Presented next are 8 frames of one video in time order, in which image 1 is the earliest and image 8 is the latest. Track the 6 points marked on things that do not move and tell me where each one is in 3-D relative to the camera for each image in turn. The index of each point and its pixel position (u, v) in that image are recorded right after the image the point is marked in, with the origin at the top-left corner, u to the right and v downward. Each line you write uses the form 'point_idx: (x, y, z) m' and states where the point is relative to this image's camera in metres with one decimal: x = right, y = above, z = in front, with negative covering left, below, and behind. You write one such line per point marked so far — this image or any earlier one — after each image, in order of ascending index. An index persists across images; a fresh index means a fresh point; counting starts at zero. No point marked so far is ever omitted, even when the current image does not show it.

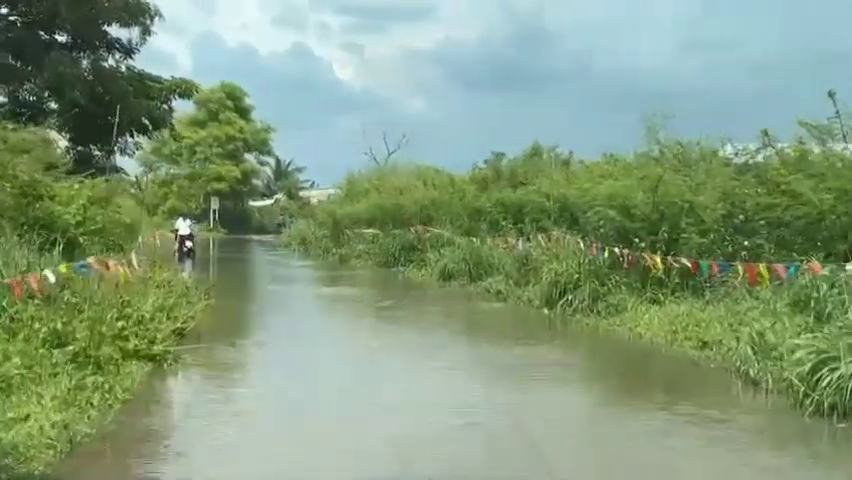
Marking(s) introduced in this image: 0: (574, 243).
0: (+2.5, -0.1, +18.3) m
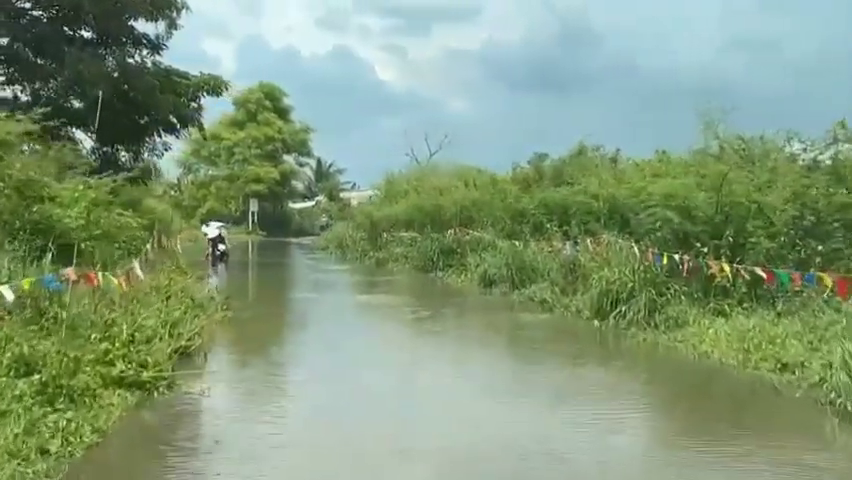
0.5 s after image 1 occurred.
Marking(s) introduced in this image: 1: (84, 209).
0: (+3.1, -0.1, +16.7) m
1: (-4.3, +0.4, +13.9) m
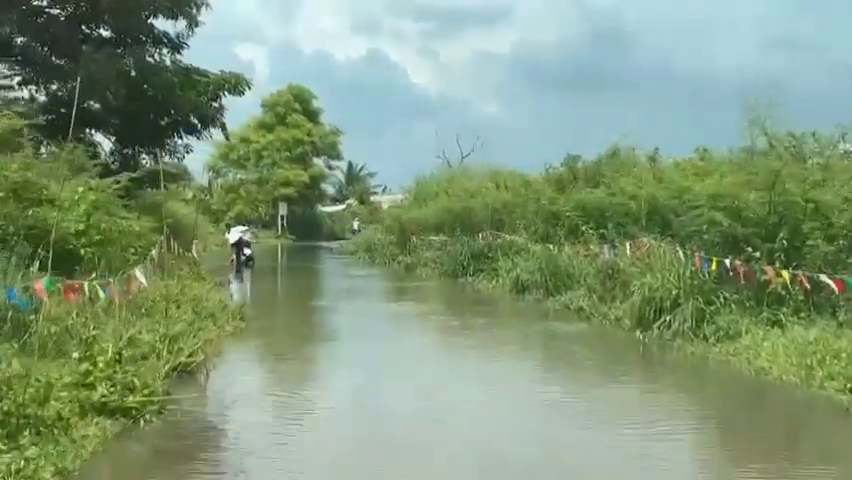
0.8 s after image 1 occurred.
0: (+3.4, -0.2, +15.5) m
1: (-4.0, +0.3, +12.9) m
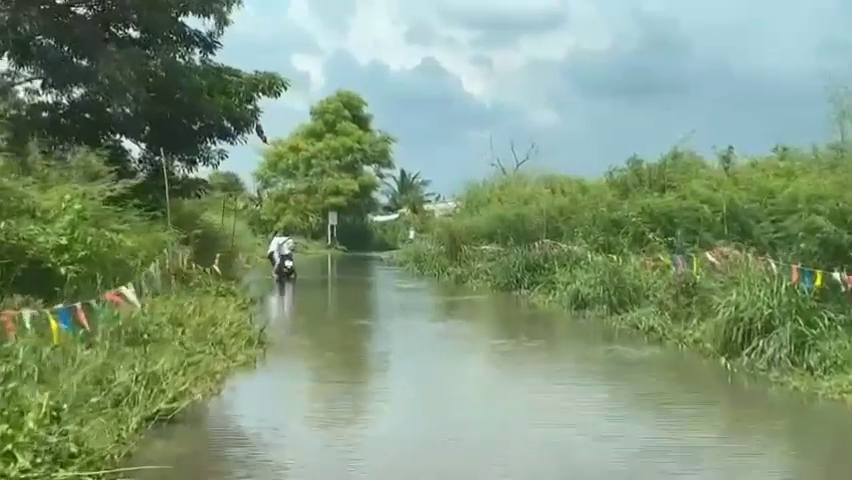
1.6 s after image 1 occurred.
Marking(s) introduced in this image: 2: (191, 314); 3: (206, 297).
0: (+4.0, -0.3, +13.2) m
1: (-3.6, +0.2, +11.1) m
2: (-3.0, -1.0, +14.2) m
3: (-3.6, -0.9, +18.0) m
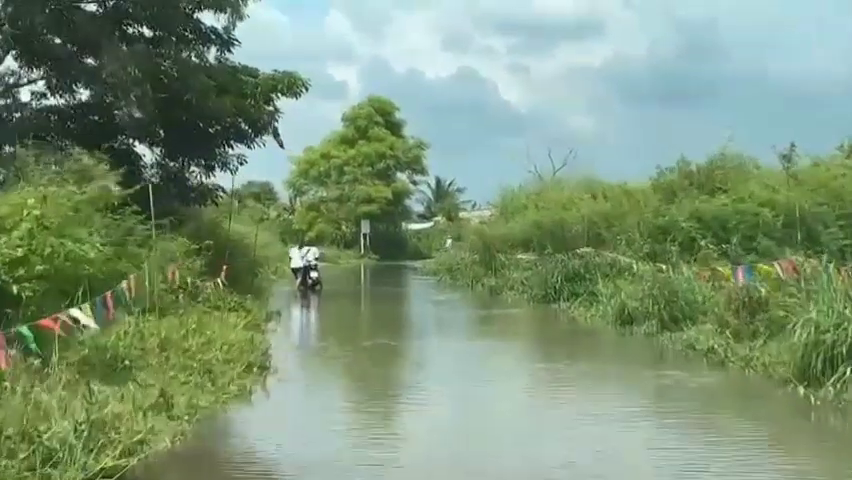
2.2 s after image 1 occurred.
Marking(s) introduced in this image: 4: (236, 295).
0: (+4.3, -0.4, +11.3) m
1: (-3.4, +0.1, +9.5) m
2: (-2.7, -1.1, +12.5) m
3: (-3.2, -1.1, +16.4) m
4: (-3.4, -1.0, +19.8) m
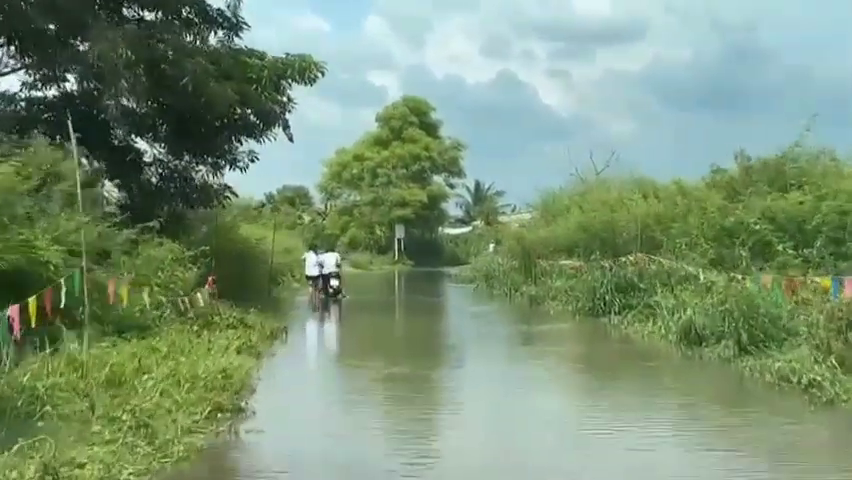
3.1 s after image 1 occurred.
0: (+4.4, -0.4, +8.5) m
1: (-3.3, 0.0, +6.8) m
2: (-2.5, -1.1, +9.9) m
3: (-2.8, -1.2, +13.7) m
4: (-3.0, -1.1, +17.2) m
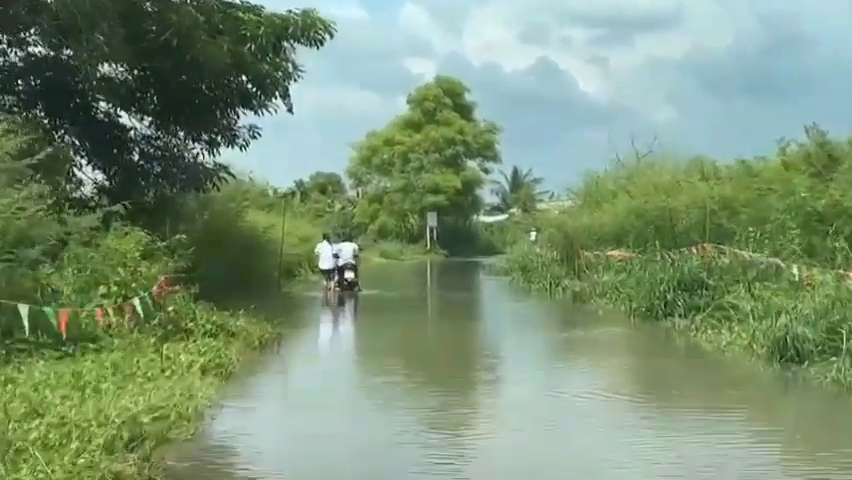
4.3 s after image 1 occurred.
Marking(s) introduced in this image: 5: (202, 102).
0: (+4.4, -0.3, +5.2) m
1: (-3.4, +0.1, +3.8) m
2: (-2.5, -1.1, +6.8) m
3: (-2.7, -1.1, +10.7) m
4: (-2.7, -0.9, +14.2) m
5: (-3.9, +2.4, +19.3) m
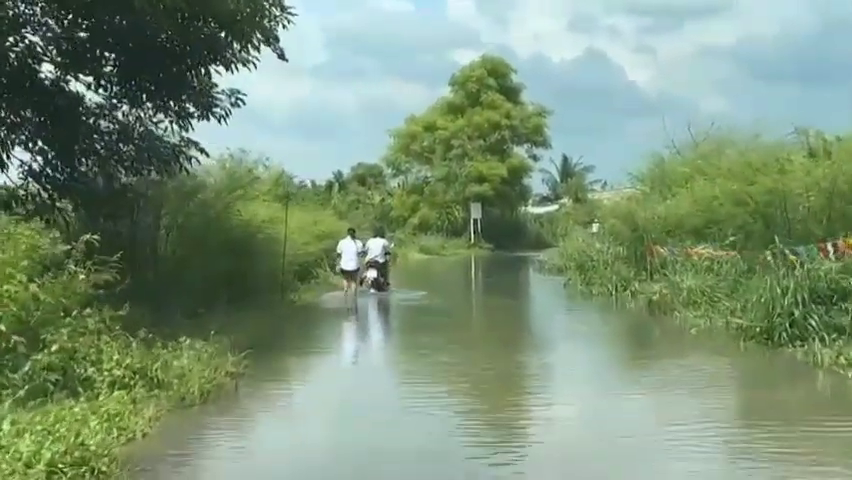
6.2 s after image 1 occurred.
0: (+4.2, -0.3, +0.4) m
1: (-3.6, 0.0, -0.7) m
2: (-2.6, -1.1, +2.3) m
3: (-2.6, -1.1, +6.2) m
4: (-2.4, -1.0, +9.7) m
5: (-3.5, +2.4, +14.8) m
